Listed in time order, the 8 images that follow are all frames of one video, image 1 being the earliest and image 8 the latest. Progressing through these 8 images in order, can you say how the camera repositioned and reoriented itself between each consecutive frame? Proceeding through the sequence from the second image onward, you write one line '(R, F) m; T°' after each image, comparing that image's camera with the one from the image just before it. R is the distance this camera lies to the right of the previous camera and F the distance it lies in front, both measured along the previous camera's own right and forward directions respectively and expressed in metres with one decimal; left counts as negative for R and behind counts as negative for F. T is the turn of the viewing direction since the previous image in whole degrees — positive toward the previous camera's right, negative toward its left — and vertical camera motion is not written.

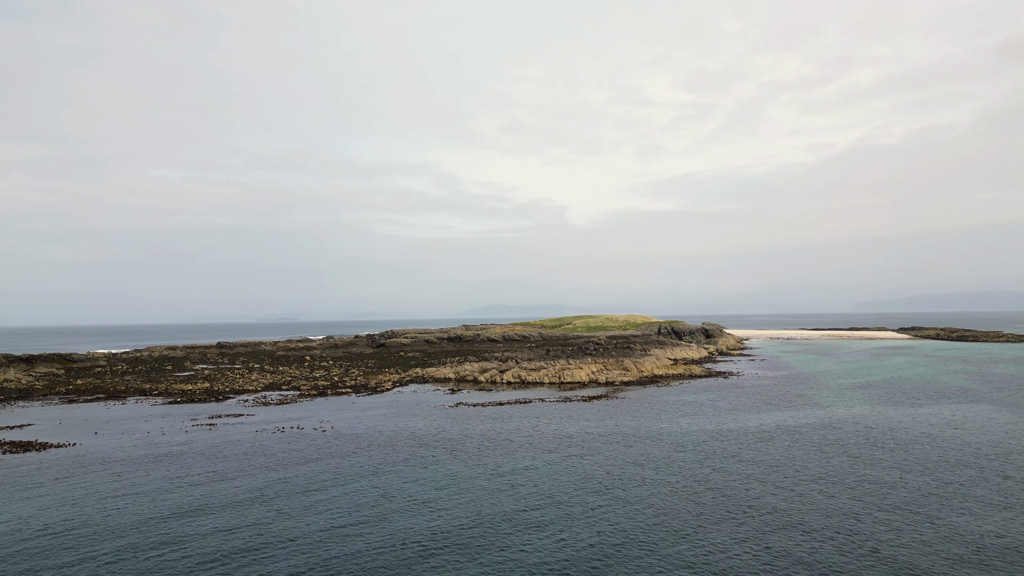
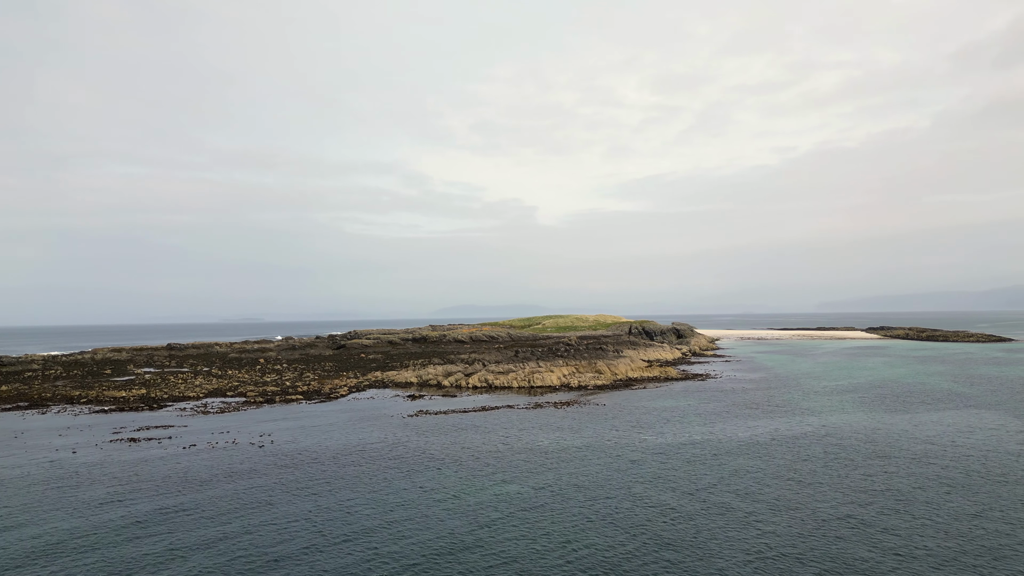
(+0.2, +3.9) m; +3°
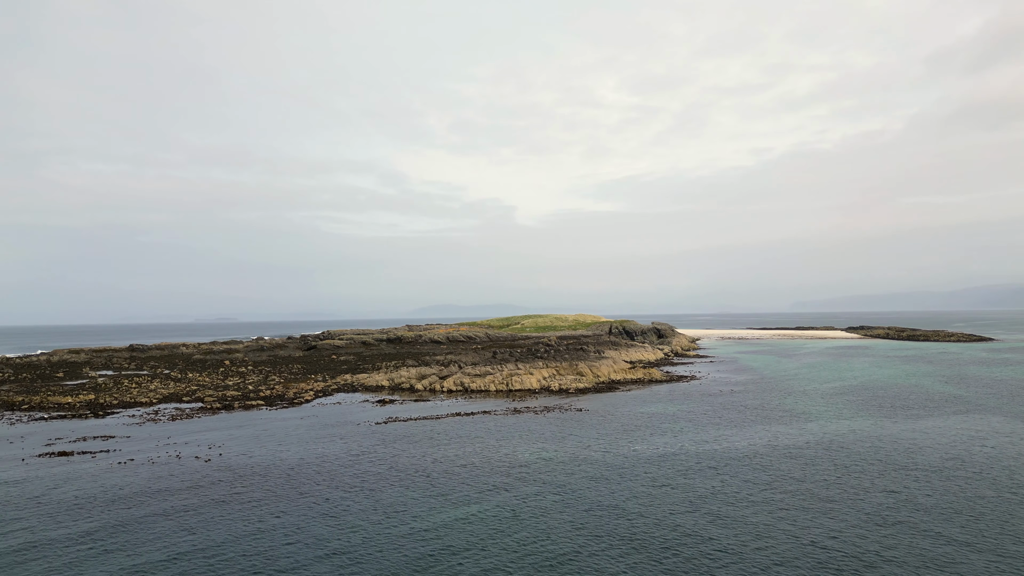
(+0.1, +3.0) m; +2°
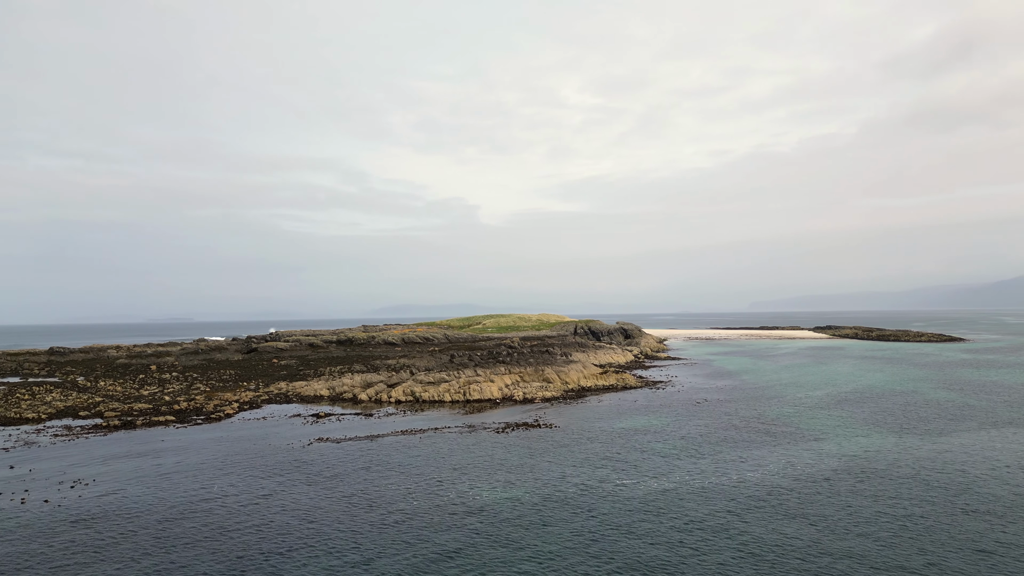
(+0.3, +6.3) m; +3°
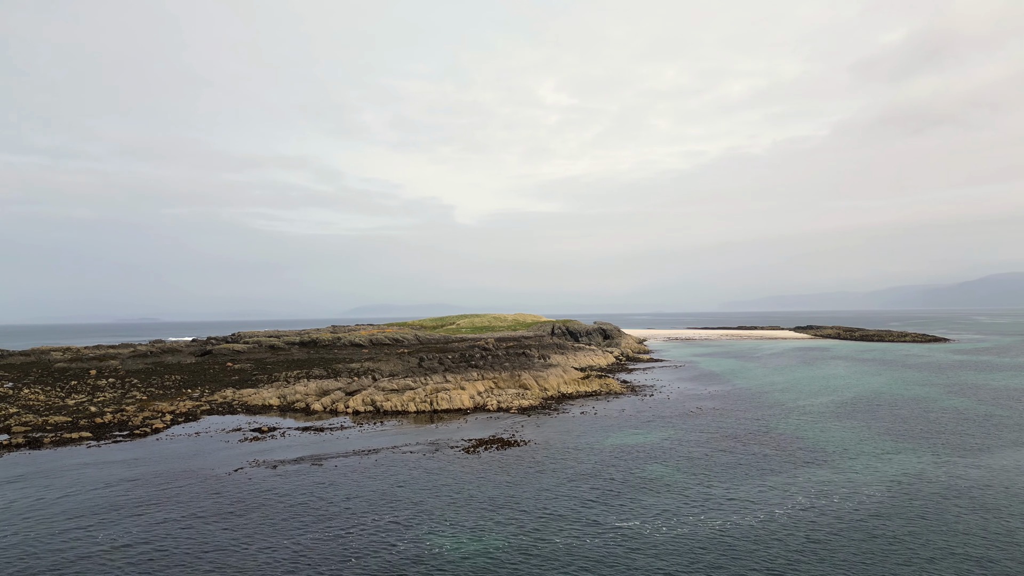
(+0.2, +4.8) m; +2°
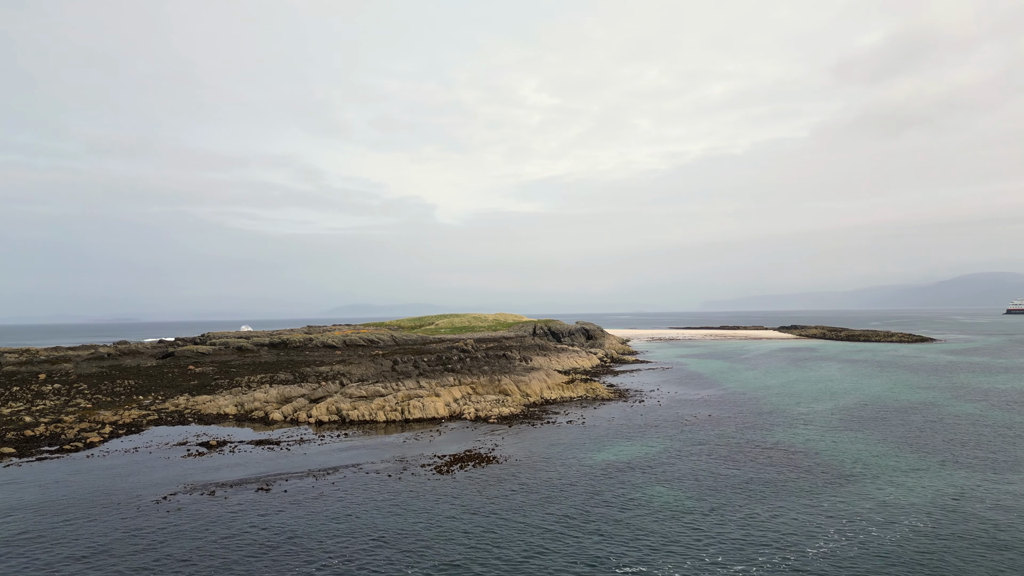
(+0.1, +3.4) m; +2°
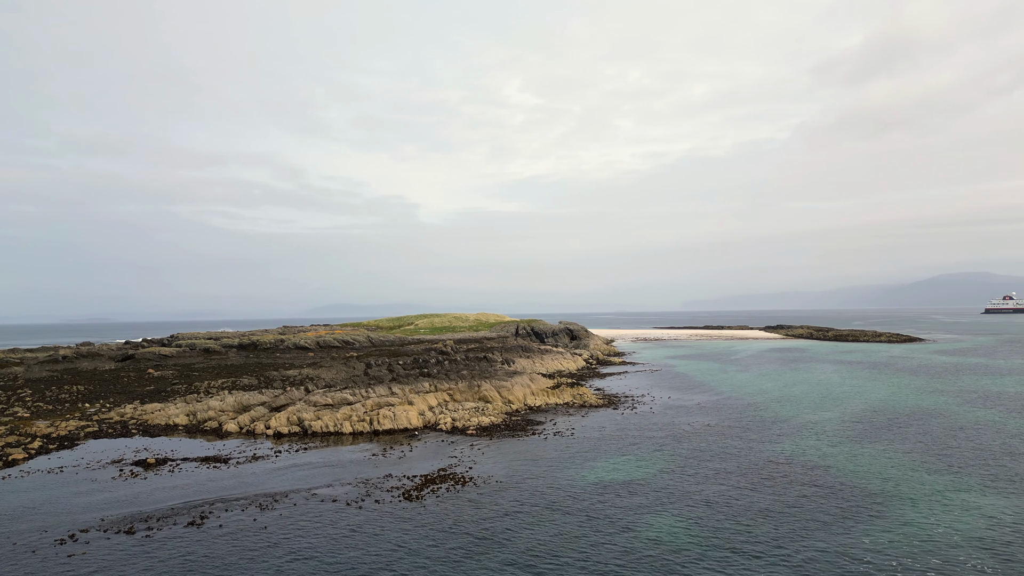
(+0.1, +3.4) m; +1°
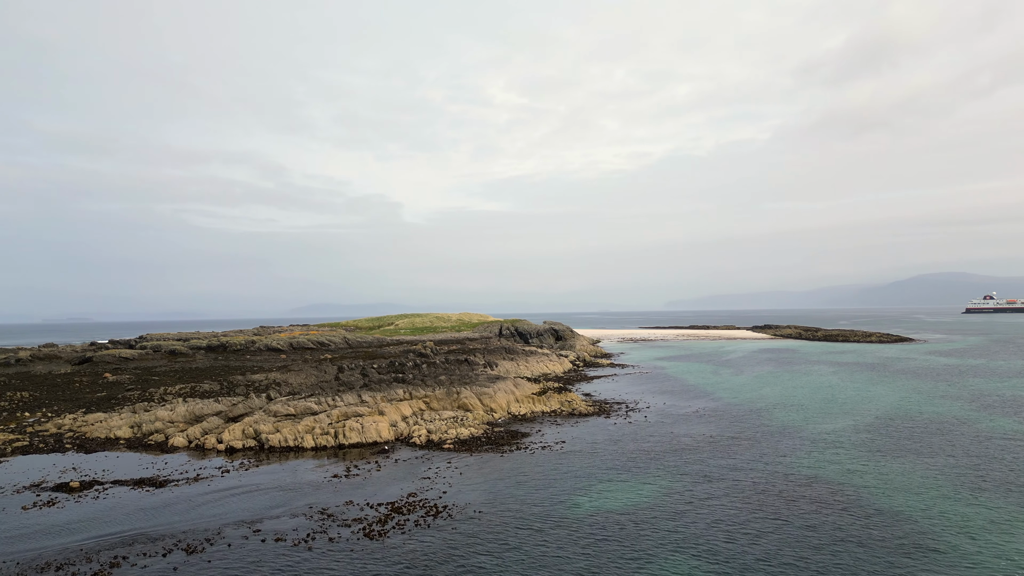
(+0.1, +3.3) m; +1°
